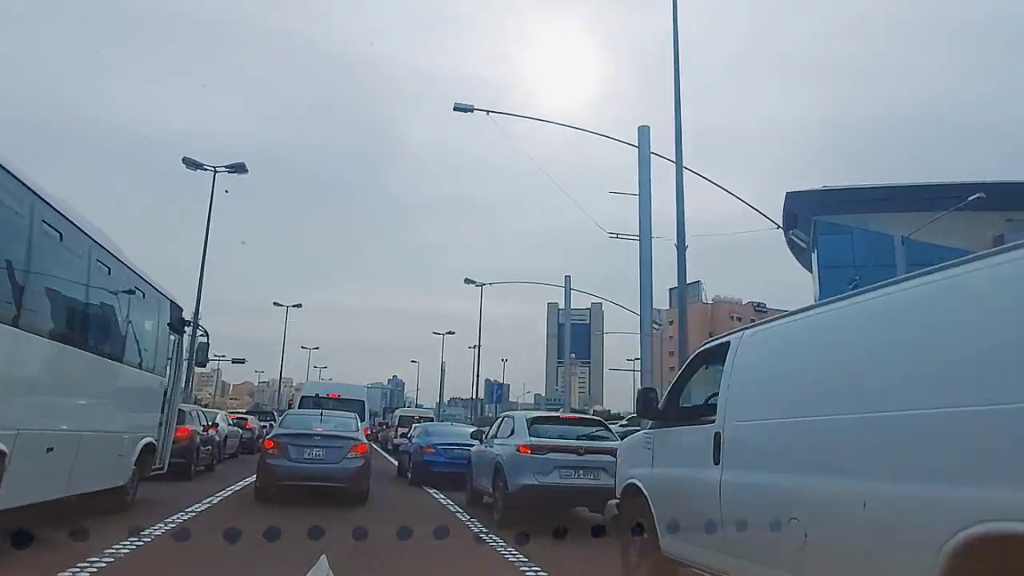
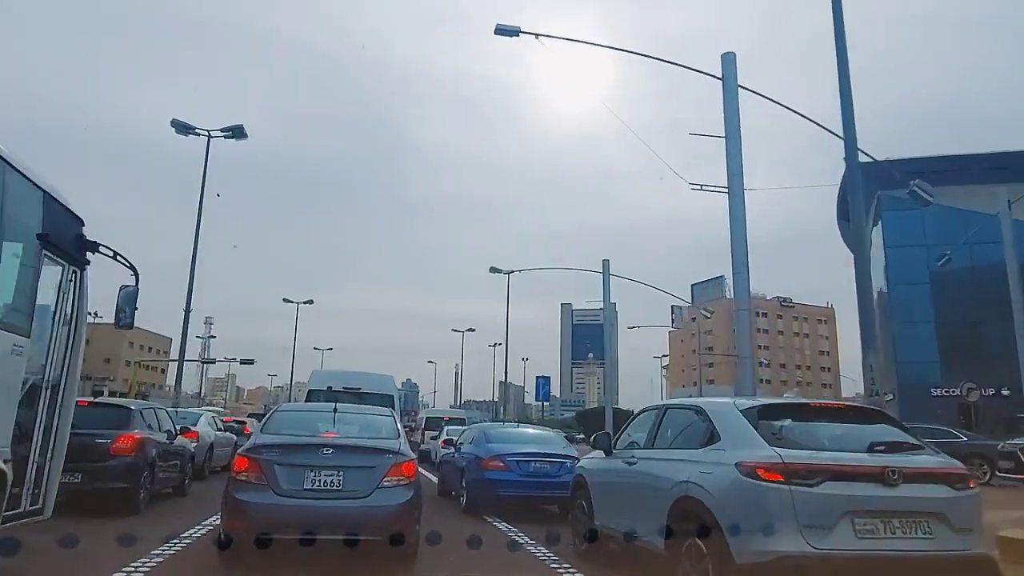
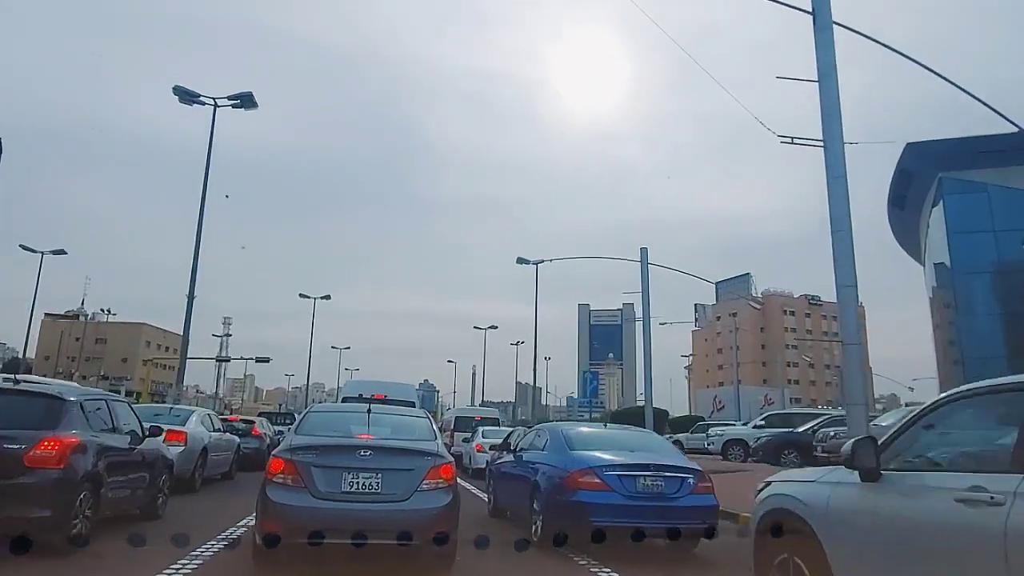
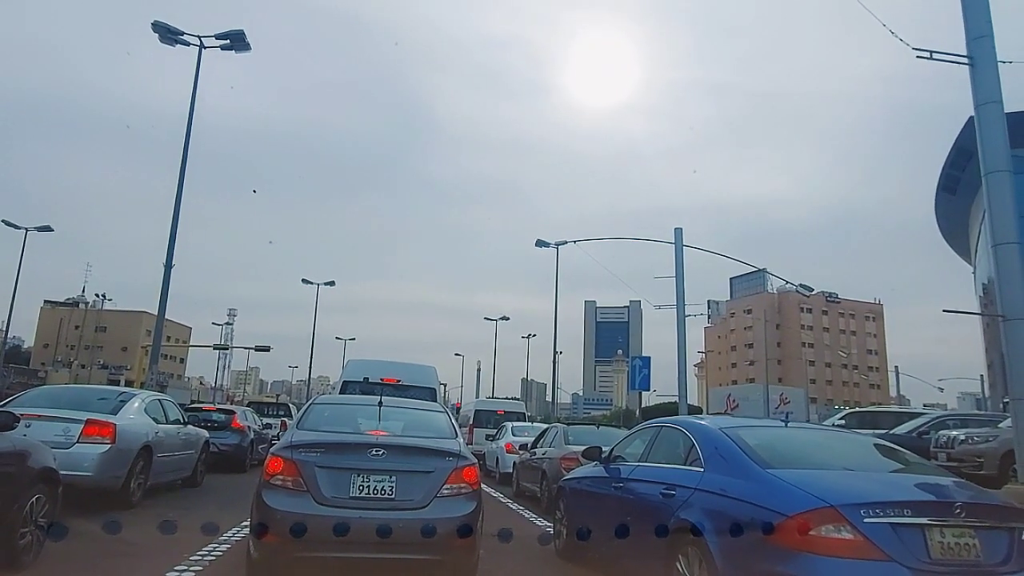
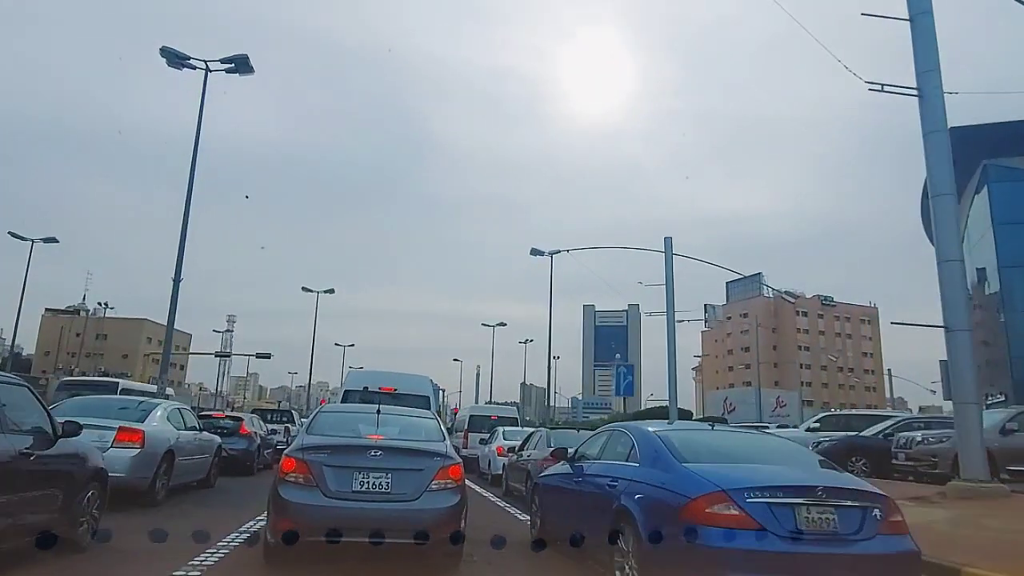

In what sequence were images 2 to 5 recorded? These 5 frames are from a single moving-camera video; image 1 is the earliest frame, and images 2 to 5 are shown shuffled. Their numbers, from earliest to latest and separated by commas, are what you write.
2, 3, 5, 4
